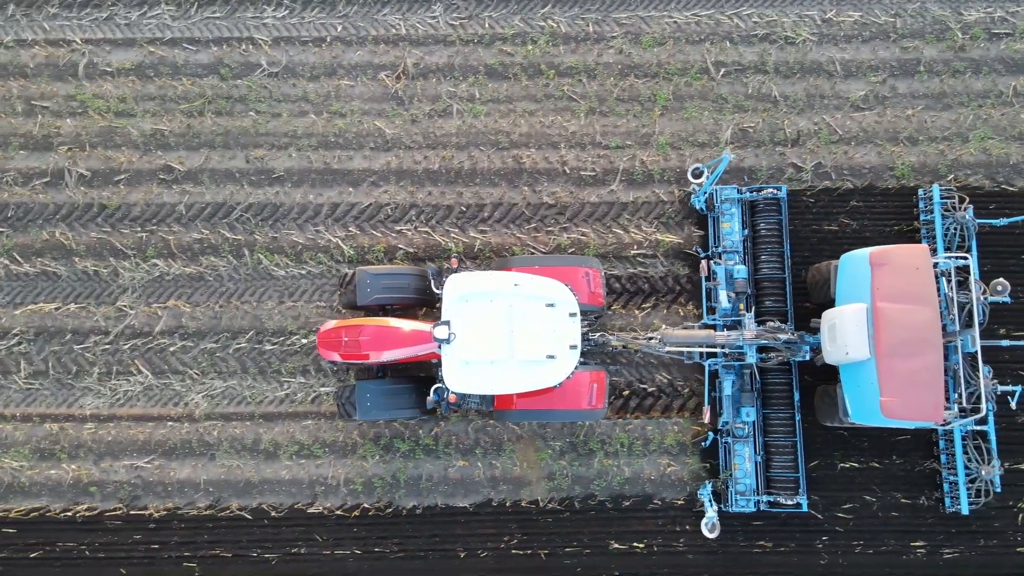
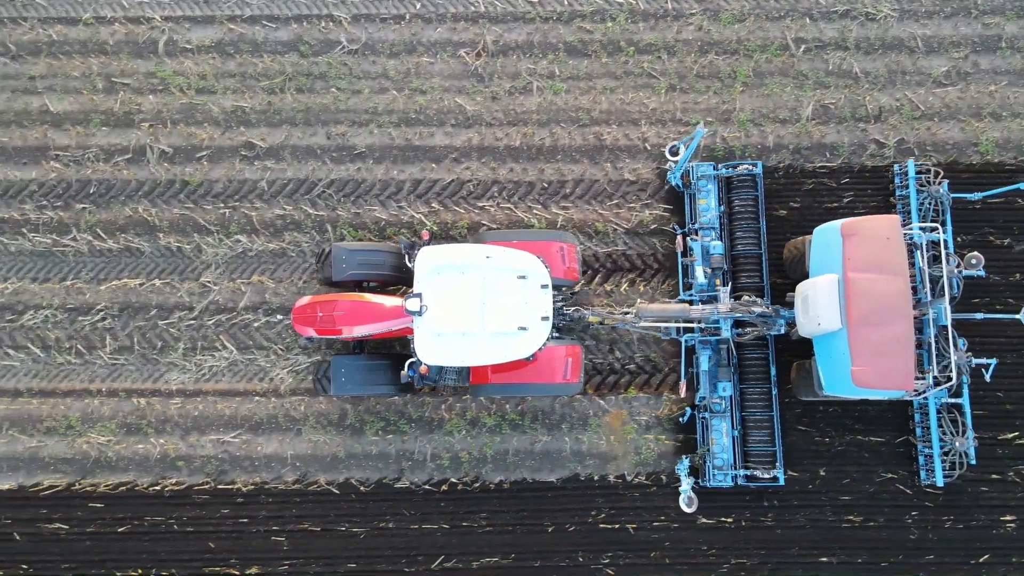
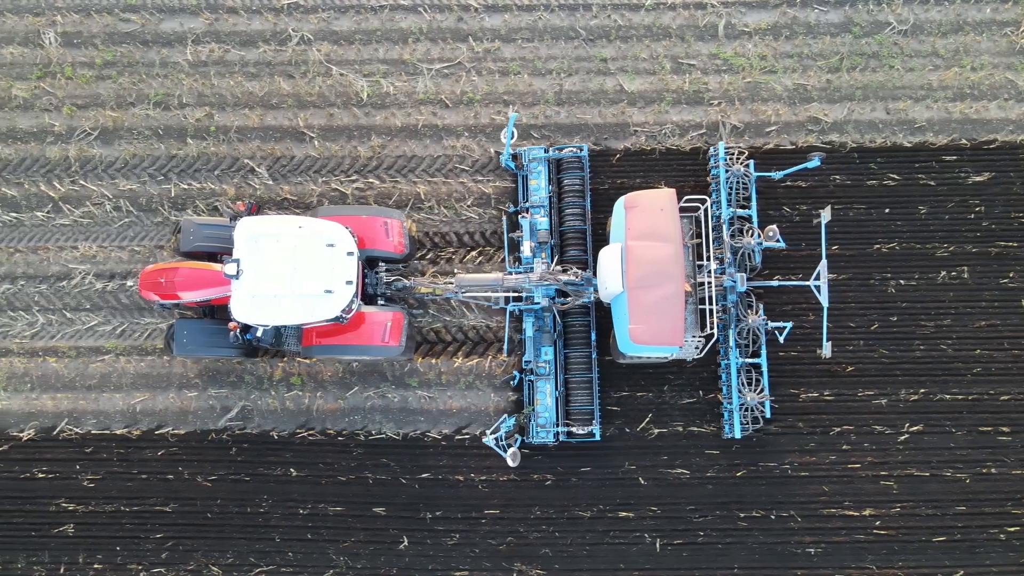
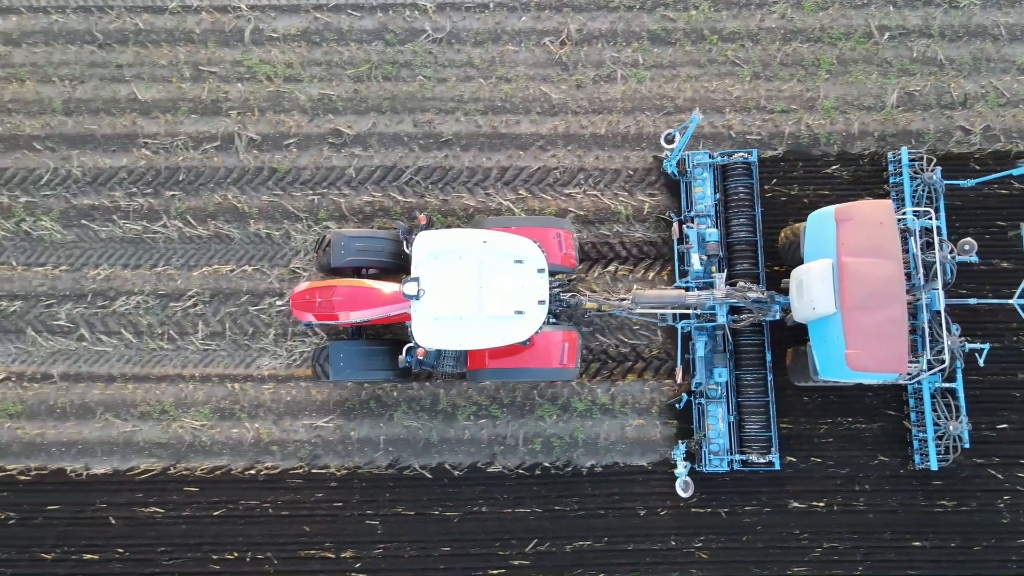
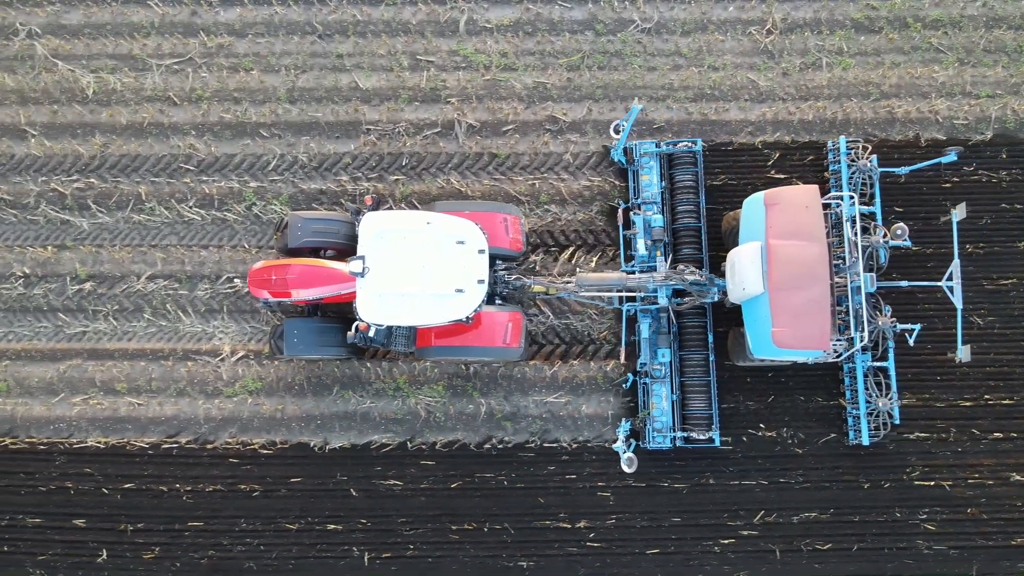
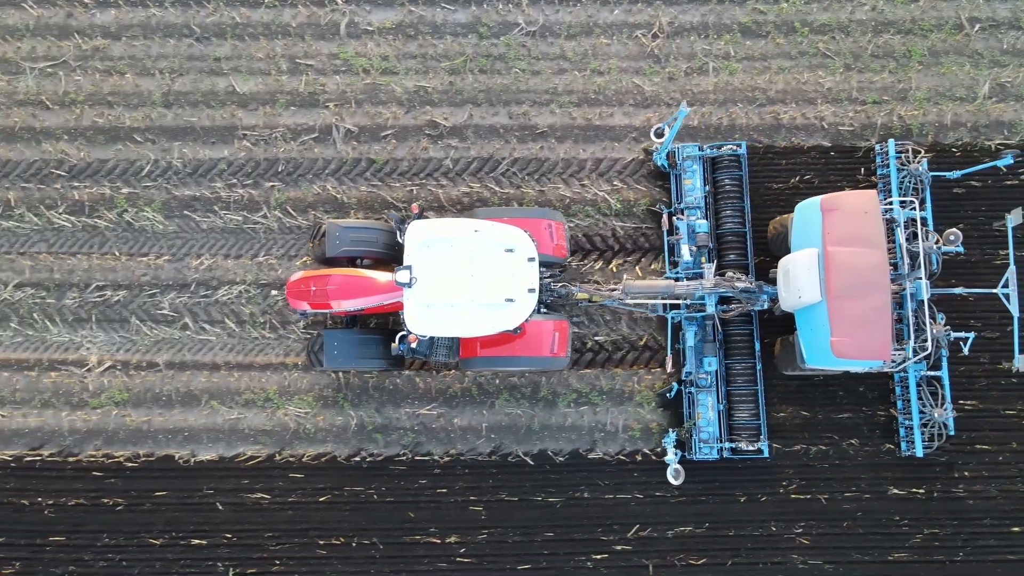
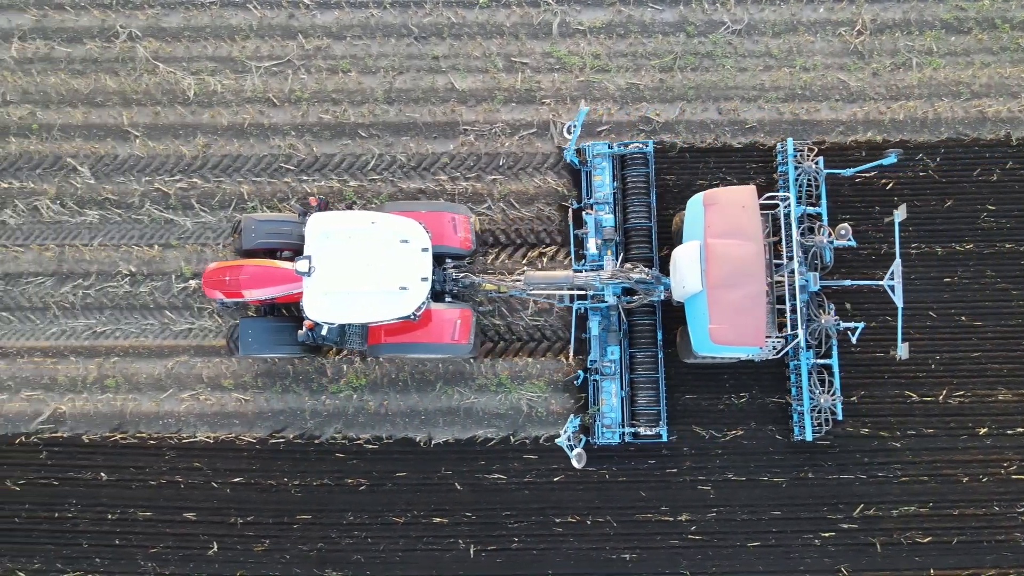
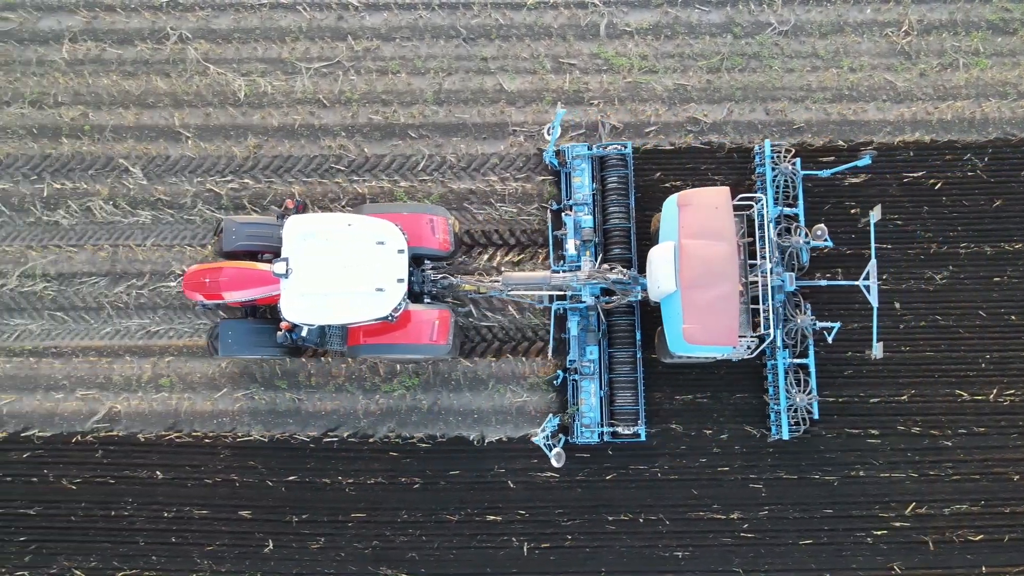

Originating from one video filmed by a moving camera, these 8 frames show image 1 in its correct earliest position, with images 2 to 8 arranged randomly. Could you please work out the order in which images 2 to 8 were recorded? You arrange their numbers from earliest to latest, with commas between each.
2, 4, 6, 5, 7, 8, 3
